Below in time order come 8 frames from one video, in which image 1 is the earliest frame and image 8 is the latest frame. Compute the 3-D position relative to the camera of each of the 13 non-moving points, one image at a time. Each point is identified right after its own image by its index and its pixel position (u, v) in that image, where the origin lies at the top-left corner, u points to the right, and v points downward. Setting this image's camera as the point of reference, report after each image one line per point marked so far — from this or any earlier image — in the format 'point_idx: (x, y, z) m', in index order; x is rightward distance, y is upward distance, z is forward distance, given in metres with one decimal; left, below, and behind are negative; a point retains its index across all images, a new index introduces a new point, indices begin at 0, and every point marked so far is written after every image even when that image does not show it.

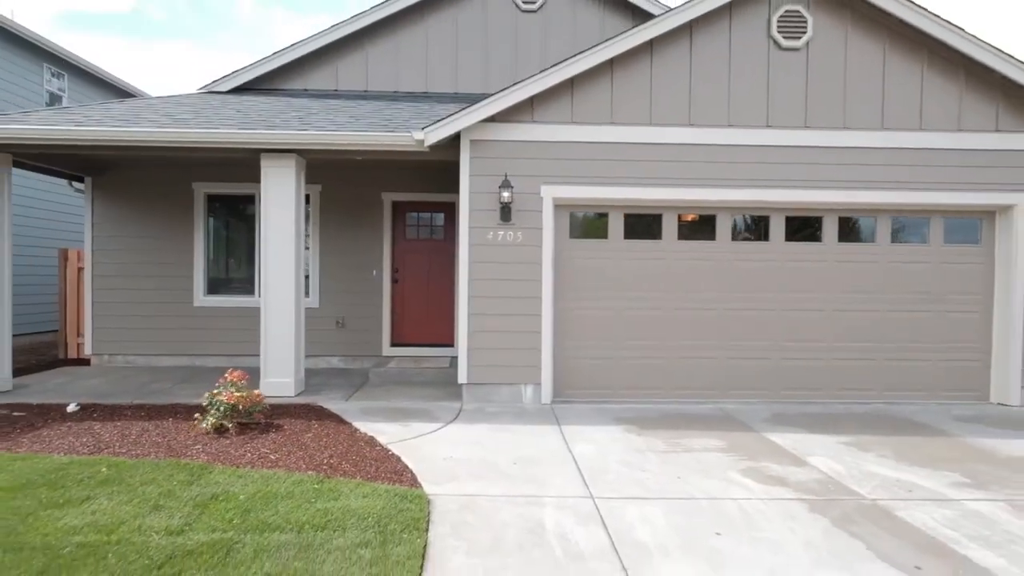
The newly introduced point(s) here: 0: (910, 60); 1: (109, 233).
0: (+4.2, +2.4, +6.2) m
1: (-5.6, +0.8, +8.2) m
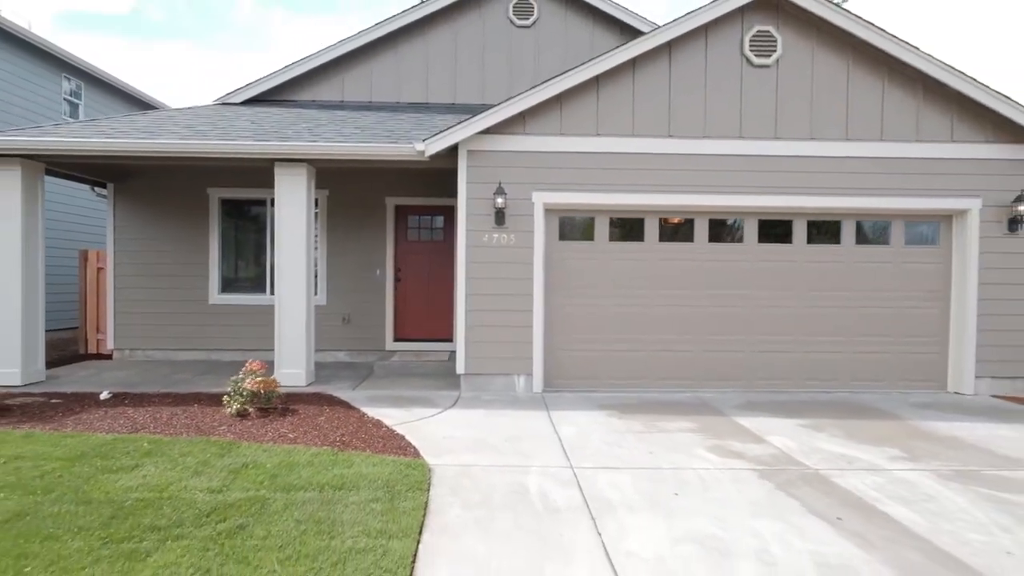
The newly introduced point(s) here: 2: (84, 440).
0: (+4.1, +2.4, +6.7) m
1: (-5.7, +0.8, +8.7) m
2: (-3.3, -1.2, +4.5) m
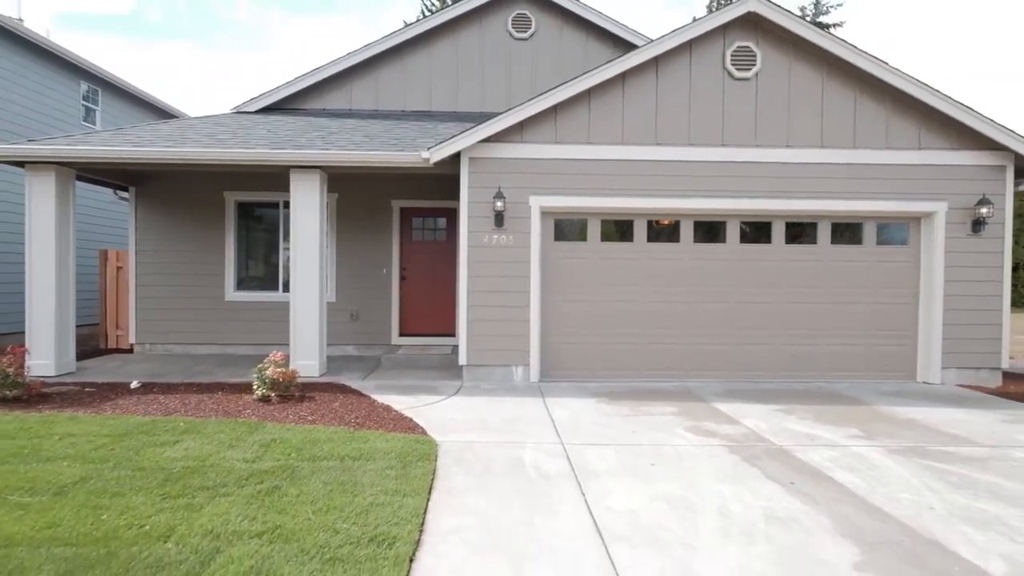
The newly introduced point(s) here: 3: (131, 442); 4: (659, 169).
0: (+4.1, +2.5, +7.2) m
1: (-5.7, +0.8, +9.2) m
2: (-3.3, -1.1, +5.1) m
3: (-2.9, -1.2, +4.5) m
4: (+1.8, +1.5, +7.2) m
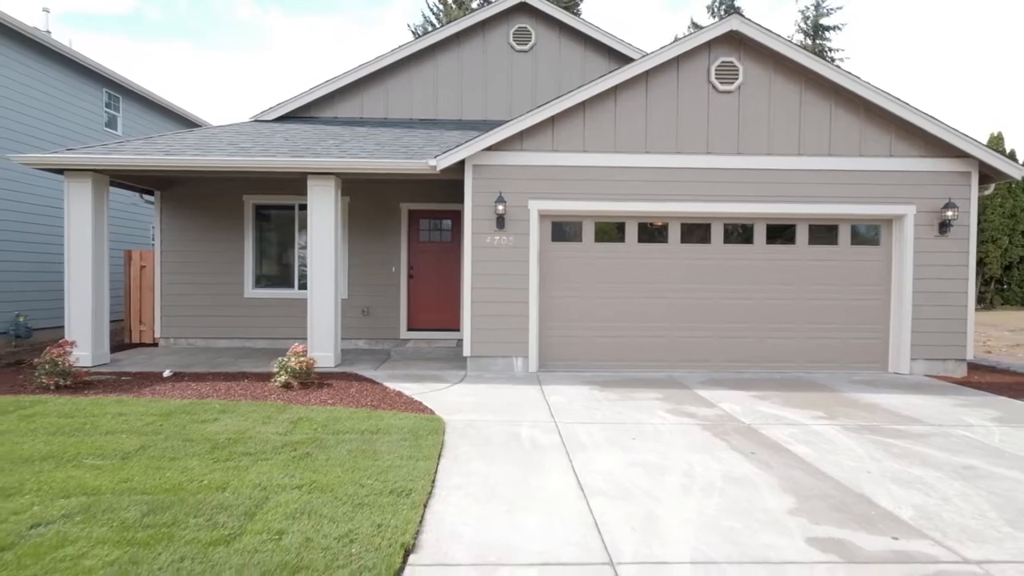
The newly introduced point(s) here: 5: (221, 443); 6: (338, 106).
0: (+4.1, +2.5, +7.8) m
1: (-5.7, +0.9, +9.9) m
2: (-3.3, -1.1, +5.7) m
3: (-2.9, -1.1, +5.1) m
4: (+1.8, +1.5, +7.8) m
5: (-2.2, -1.2, +4.4) m
6: (-2.9, +3.1, +10.0) m
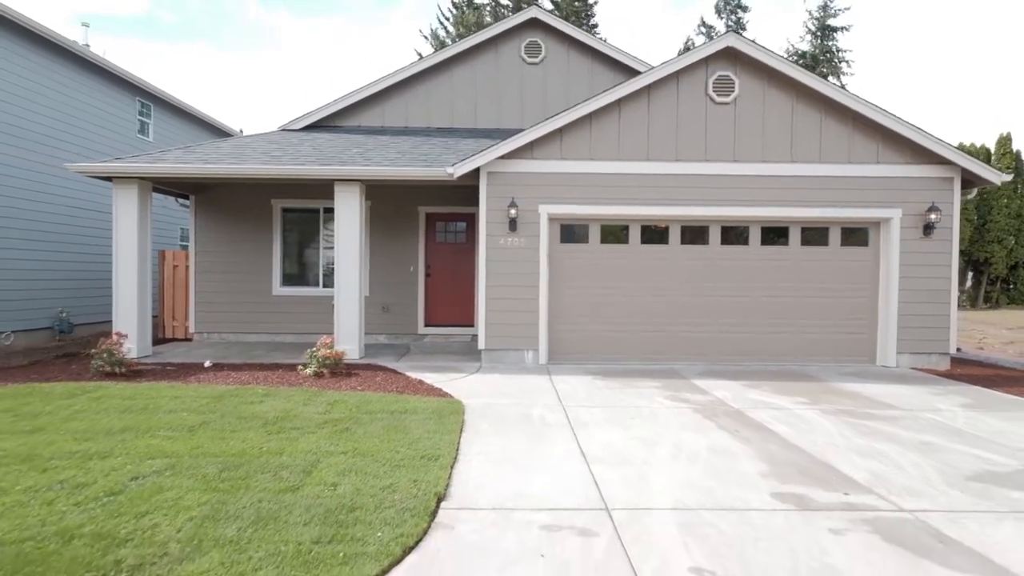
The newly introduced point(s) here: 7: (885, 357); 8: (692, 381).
0: (+4.2, +2.5, +8.3) m
1: (-5.5, +0.9, +10.6) m
2: (-3.2, -1.1, +6.3) m
3: (-2.8, -1.1, +5.8) m
4: (+2.0, +1.5, +8.4) m
5: (-2.1, -1.1, +5.0) m
6: (-2.8, +3.1, +10.6) m
7: (+5.4, -1.0, +8.5) m
8: (+2.2, -1.1, +7.2) m
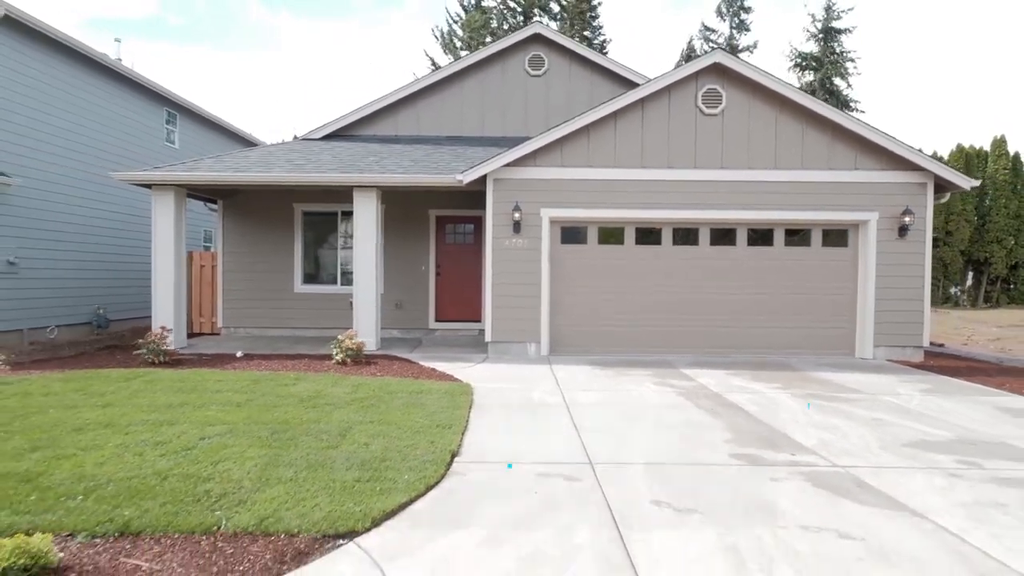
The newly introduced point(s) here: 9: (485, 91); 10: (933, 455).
0: (+4.3, +2.6, +9.0) m
1: (-5.4, +0.9, +11.4) m
2: (-3.2, -1.0, +7.1) m
3: (-2.7, -1.1, +6.5) m
4: (+2.0, +1.6, +9.1) m
5: (-2.0, -1.1, +5.8) m
6: (-2.6, +3.2, +11.4) m
7: (+5.5, -1.0, +9.1) m
8: (+2.3, -1.1, +7.9) m
9: (-0.5, +3.8, +11.3) m
10: (+3.1, -1.2, +4.4) m
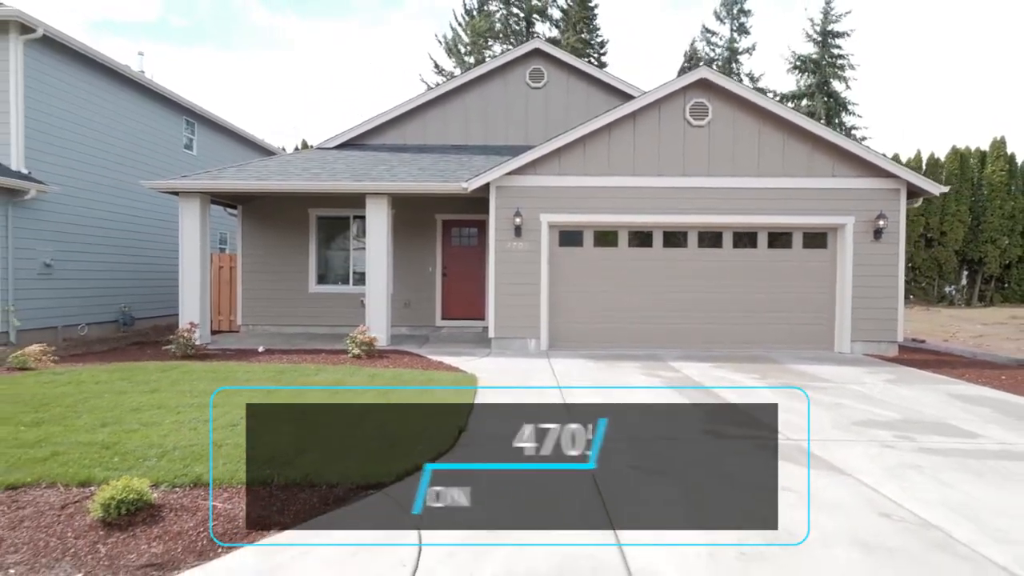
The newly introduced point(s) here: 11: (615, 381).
0: (+4.3, +2.6, +9.7) m
1: (-5.3, +0.9, +12.1) m
2: (-3.2, -1.0, +7.8) m
3: (-2.7, -1.1, +7.2) m
4: (+2.1, +1.6, +9.8) m
5: (-2.0, -1.1, +6.5) m
6: (-2.6, +3.2, +12.1) m
7: (+5.5, -0.9, +9.8) m
8: (+2.3, -1.1, +8.6) m
9: (-0.5, +3.8, +12.0) m
10: (+3.1, -1.2, +5.1) m
11: (+1.3, -1.1, +7.3) m
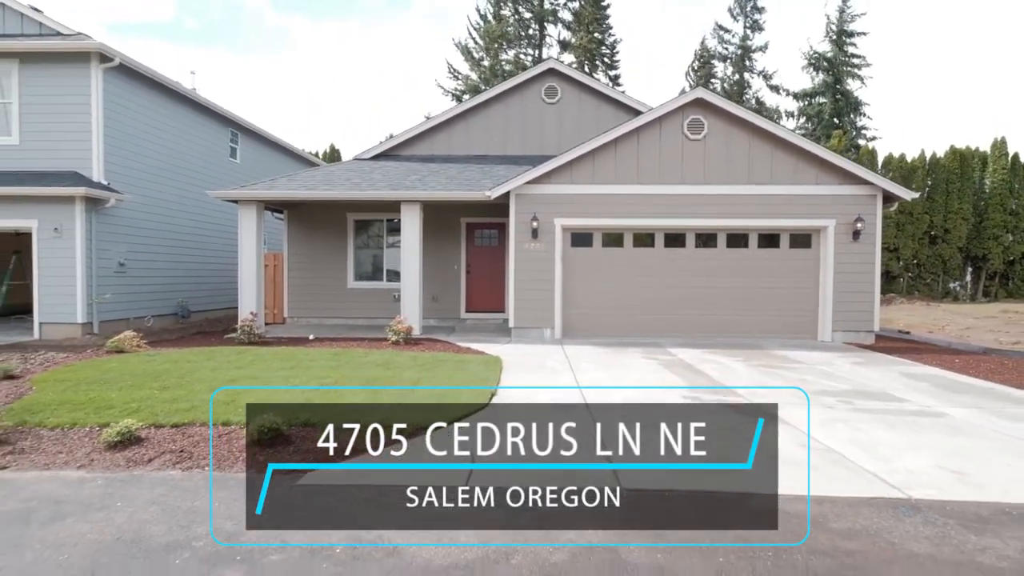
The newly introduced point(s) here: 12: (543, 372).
0: (+4.7, +2.6, +10.9) m
1: (-4.9, +1.0, +13.5) m
2: (-2.9, -1.0, +9.2) m
3: (-2.5, -1.0, +8.6) m
4: (+2.4, +1.7, +11.0) m
5: (-1.8, -1.0, +7.9) m
6: (-2.2, +3.3, +13.5) m
7: (+5.8, -0.9, +11.0) m
8: (+2.6, -1.0, +9.9) m
9: (-0.1, +3.9, +13.3) m
10: (+3.4, -1.2, +6.3) m
11: (+1.5, -1.1, +8.6) m
12: (+0.4, -1.1, +7.9) m
